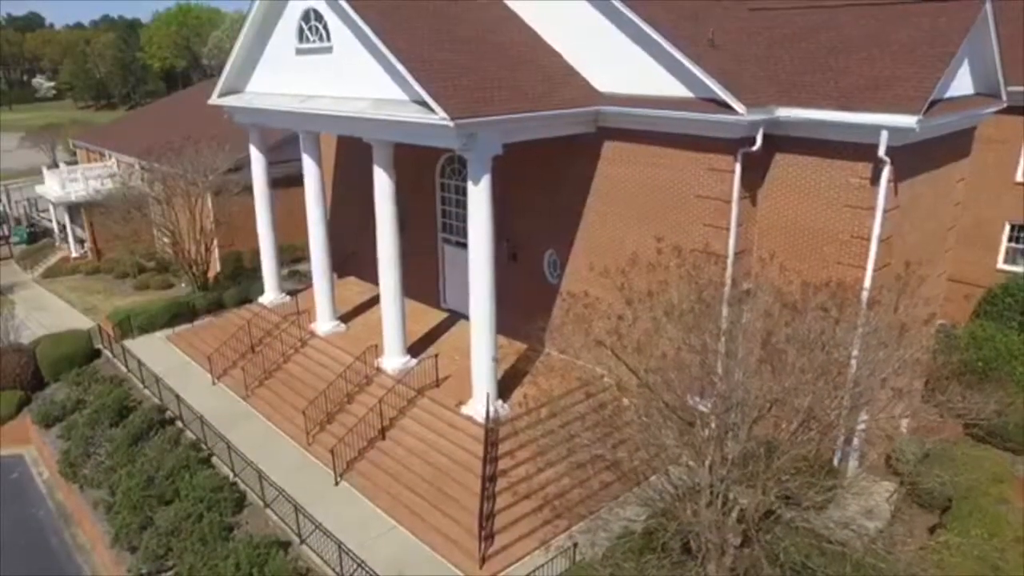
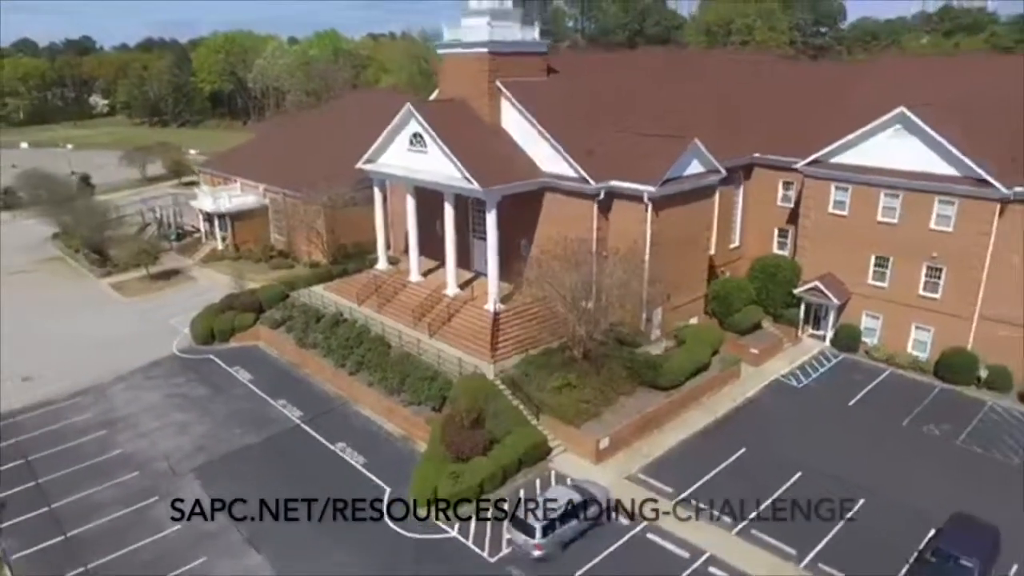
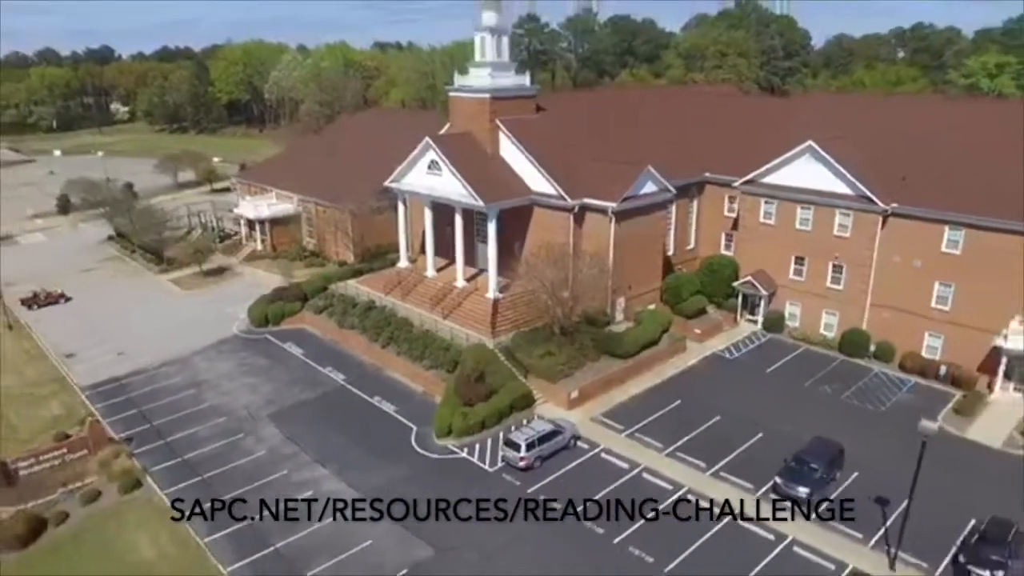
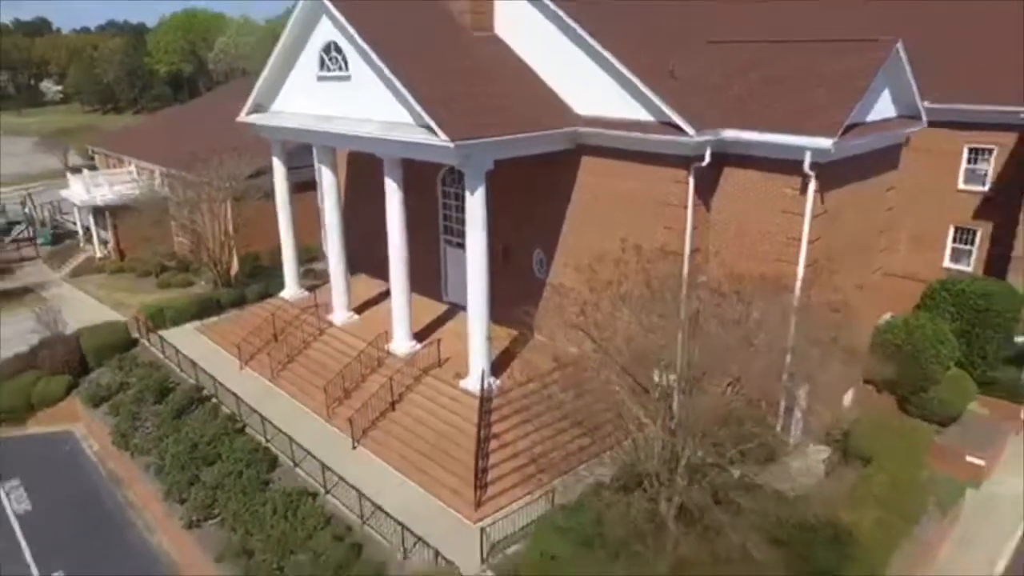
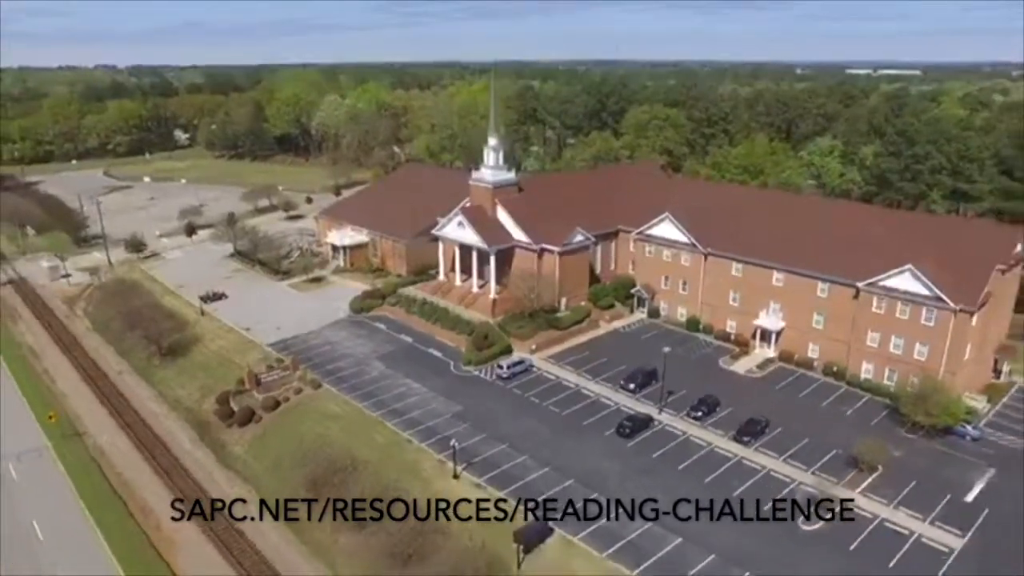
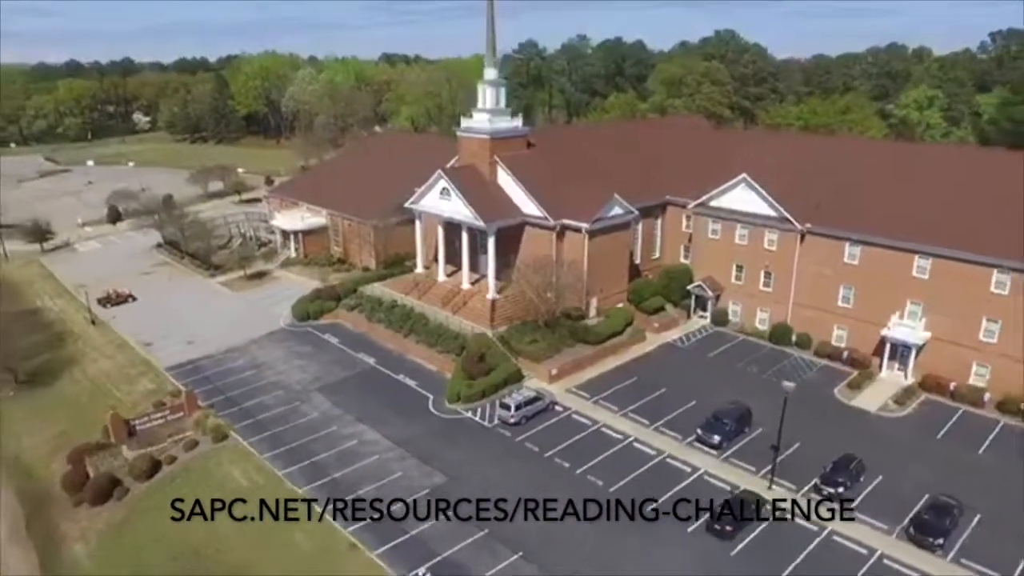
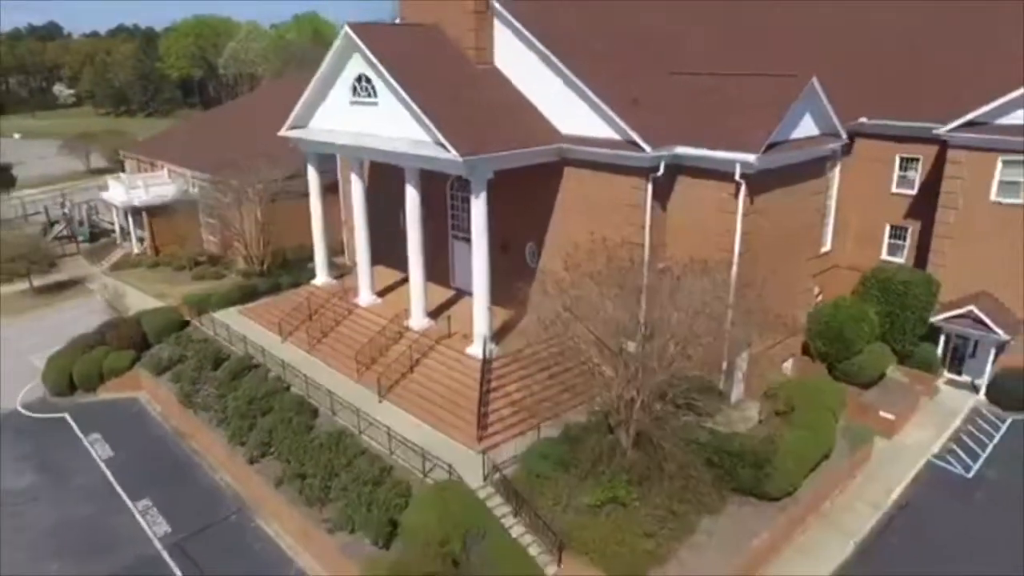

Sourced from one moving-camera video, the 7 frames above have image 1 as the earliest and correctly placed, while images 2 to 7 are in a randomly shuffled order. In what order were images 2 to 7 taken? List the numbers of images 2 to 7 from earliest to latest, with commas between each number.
4, 7, 2, 3, 6, 5
